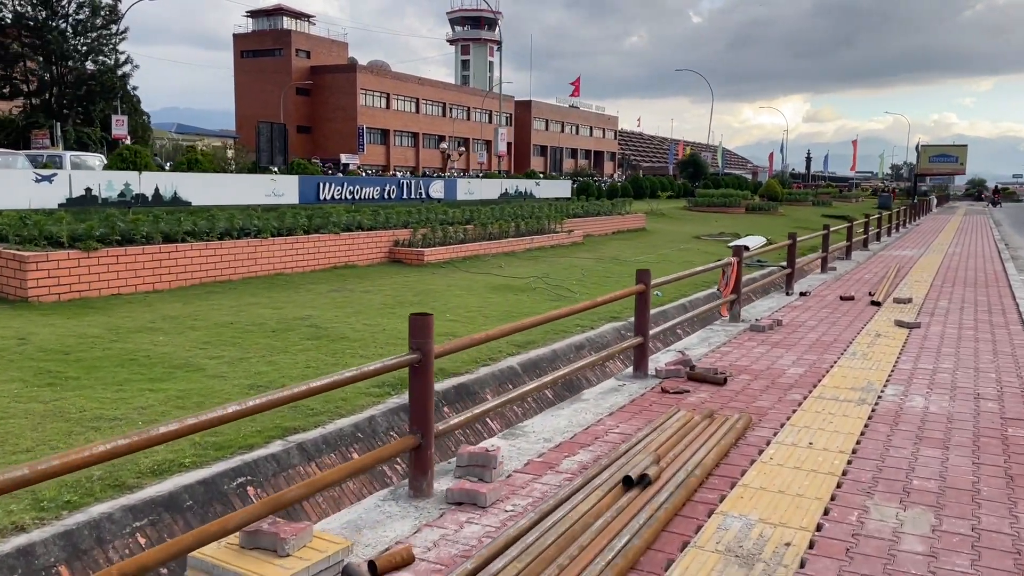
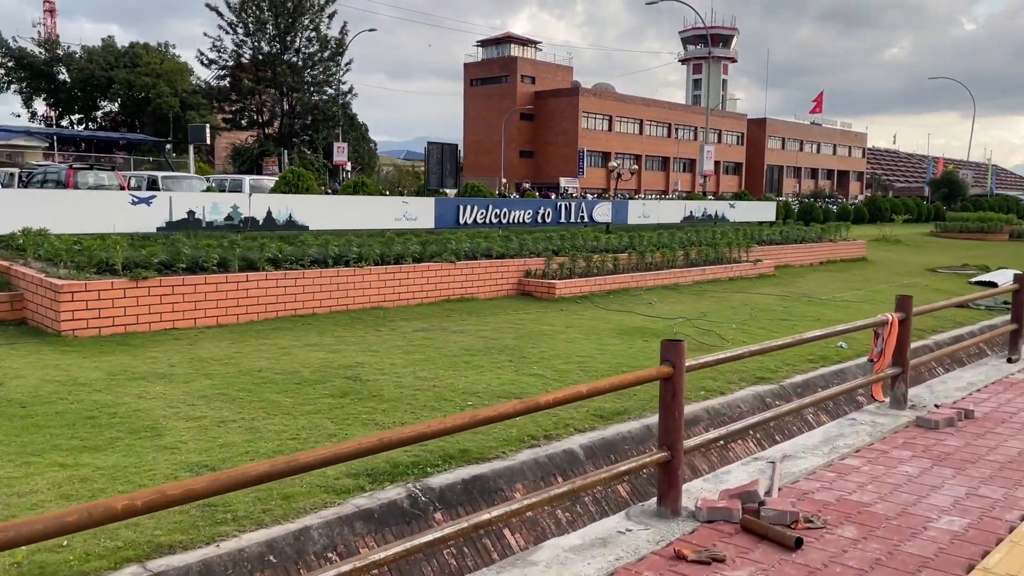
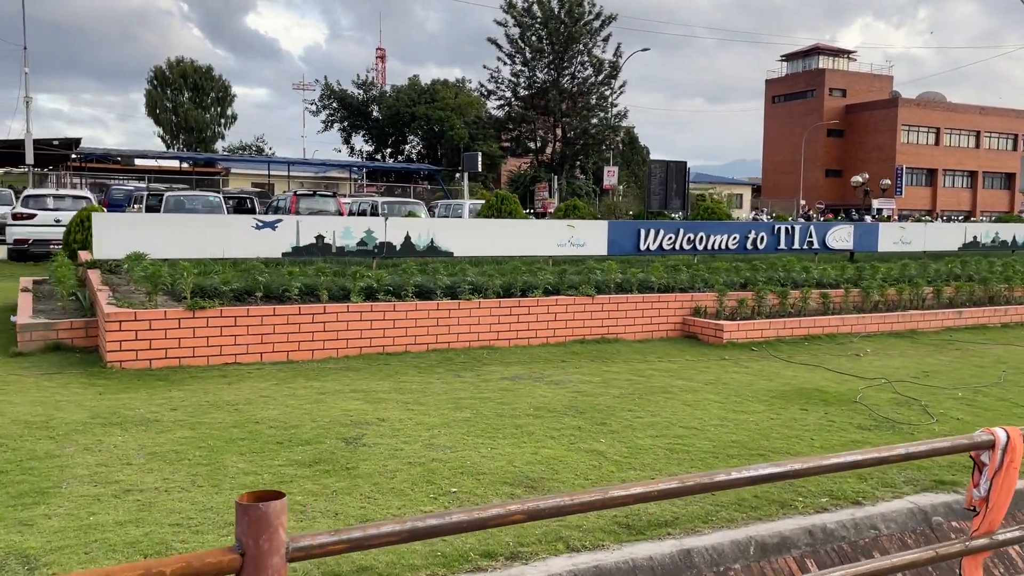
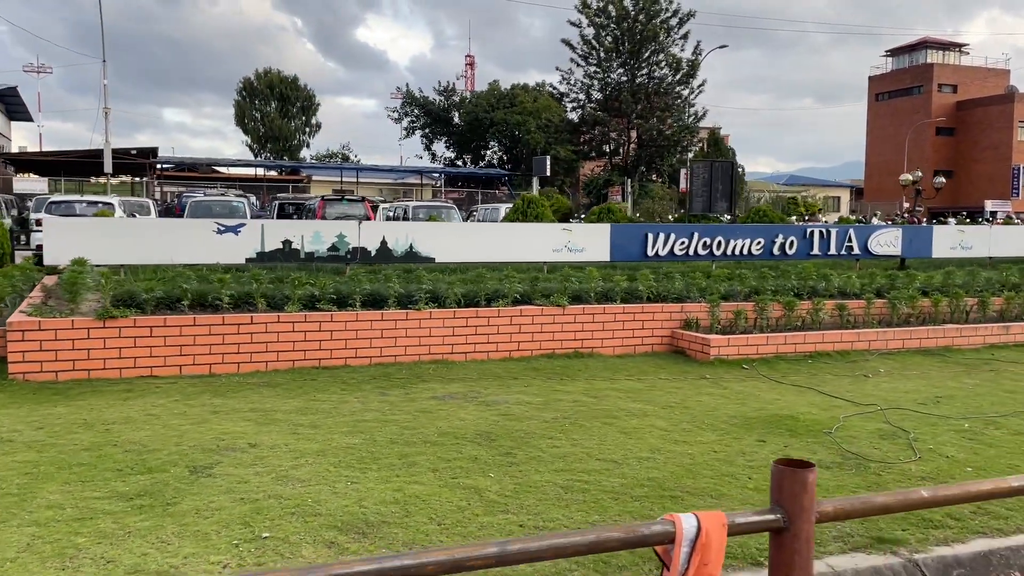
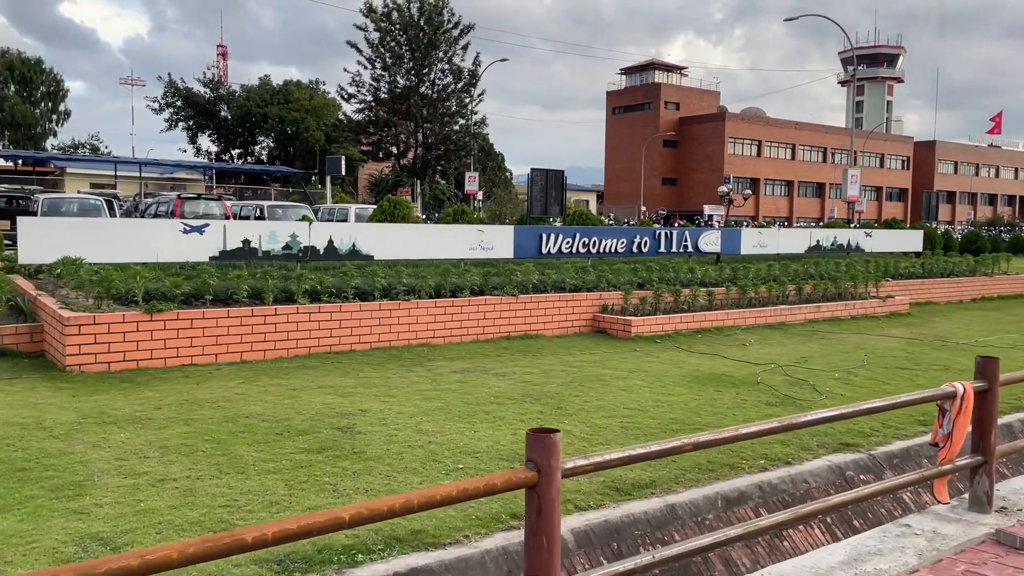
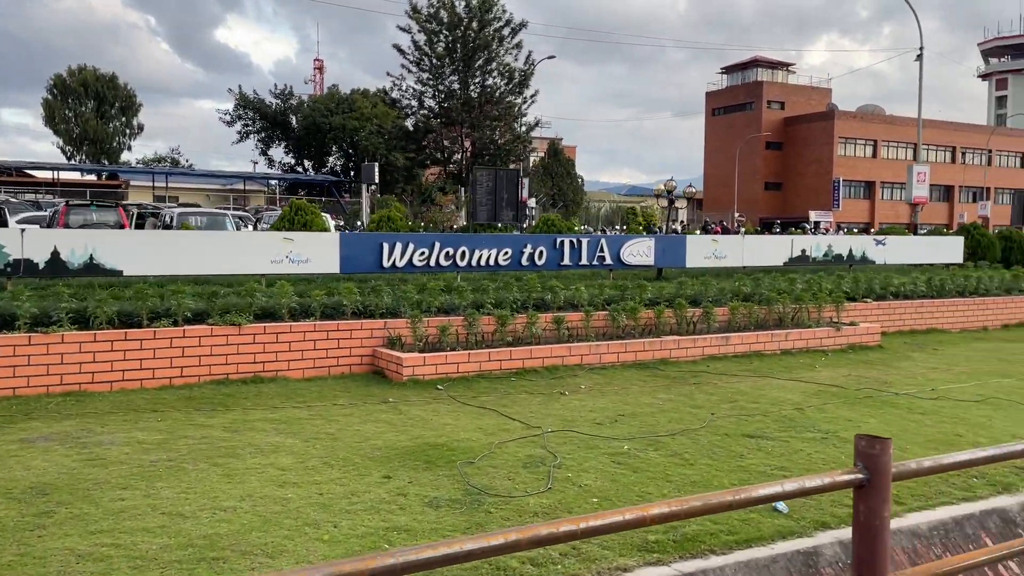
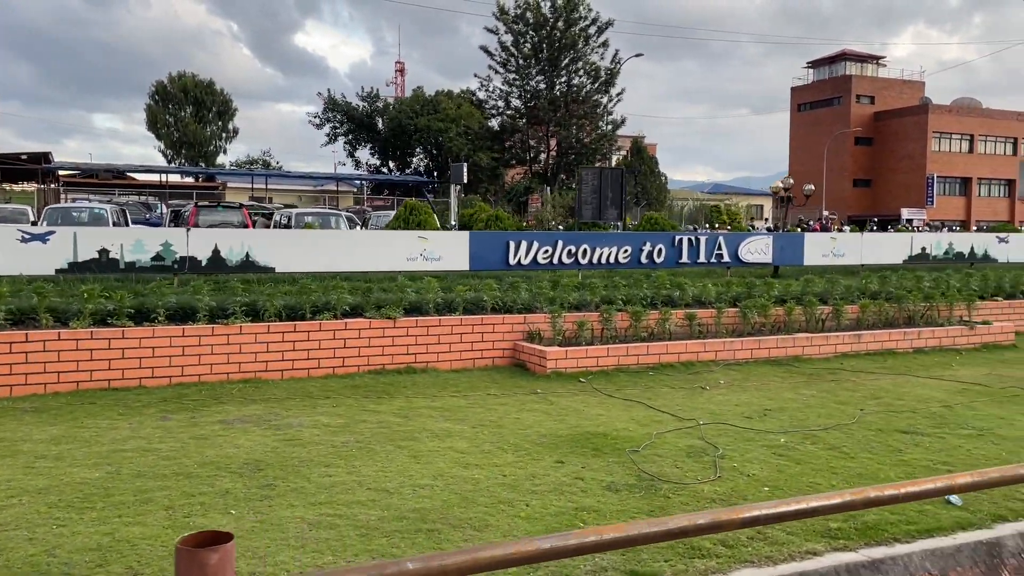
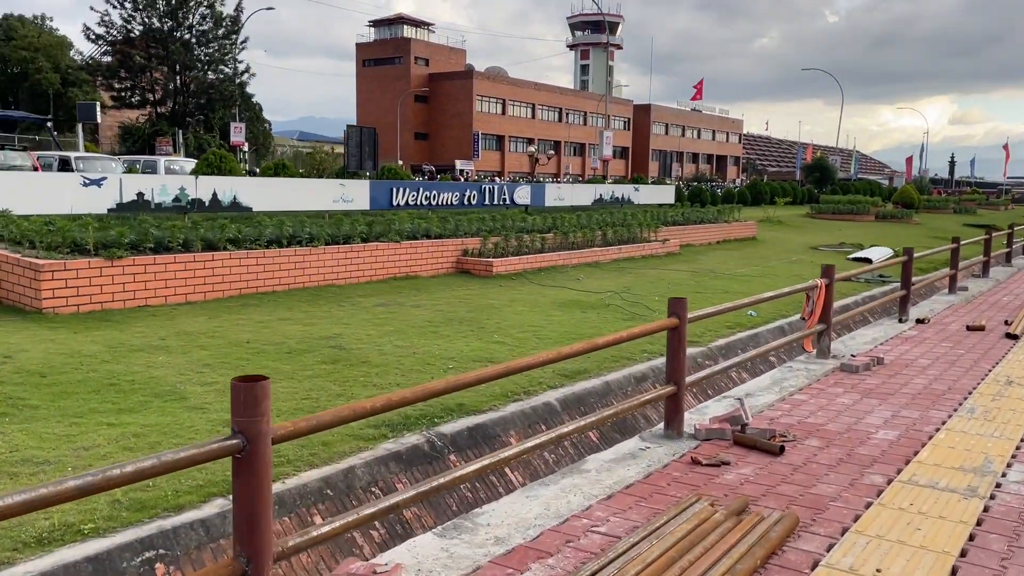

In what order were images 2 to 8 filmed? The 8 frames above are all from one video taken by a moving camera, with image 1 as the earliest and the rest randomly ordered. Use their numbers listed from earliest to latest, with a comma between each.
8, 2, 5, 3, 4, 7, 6
